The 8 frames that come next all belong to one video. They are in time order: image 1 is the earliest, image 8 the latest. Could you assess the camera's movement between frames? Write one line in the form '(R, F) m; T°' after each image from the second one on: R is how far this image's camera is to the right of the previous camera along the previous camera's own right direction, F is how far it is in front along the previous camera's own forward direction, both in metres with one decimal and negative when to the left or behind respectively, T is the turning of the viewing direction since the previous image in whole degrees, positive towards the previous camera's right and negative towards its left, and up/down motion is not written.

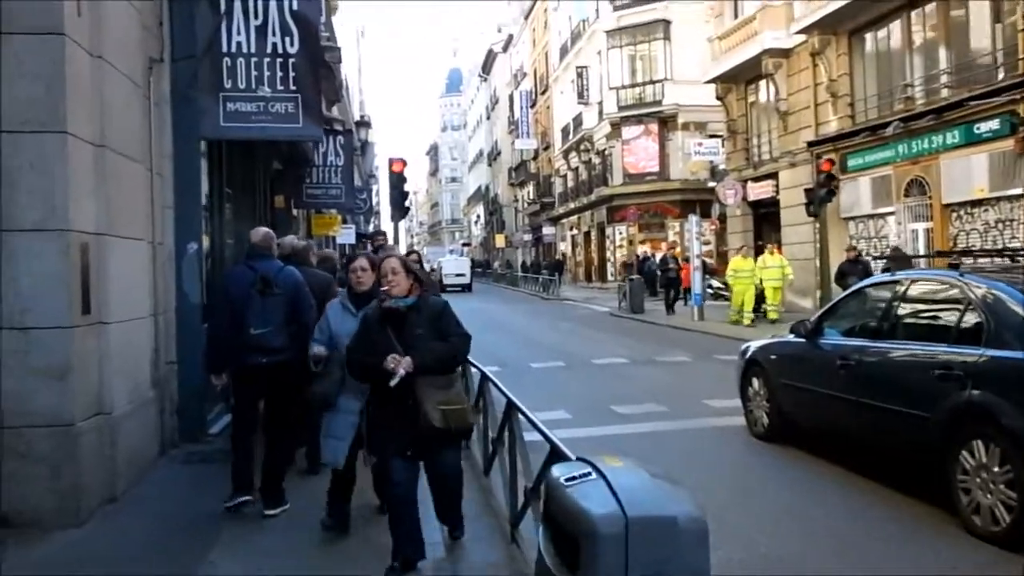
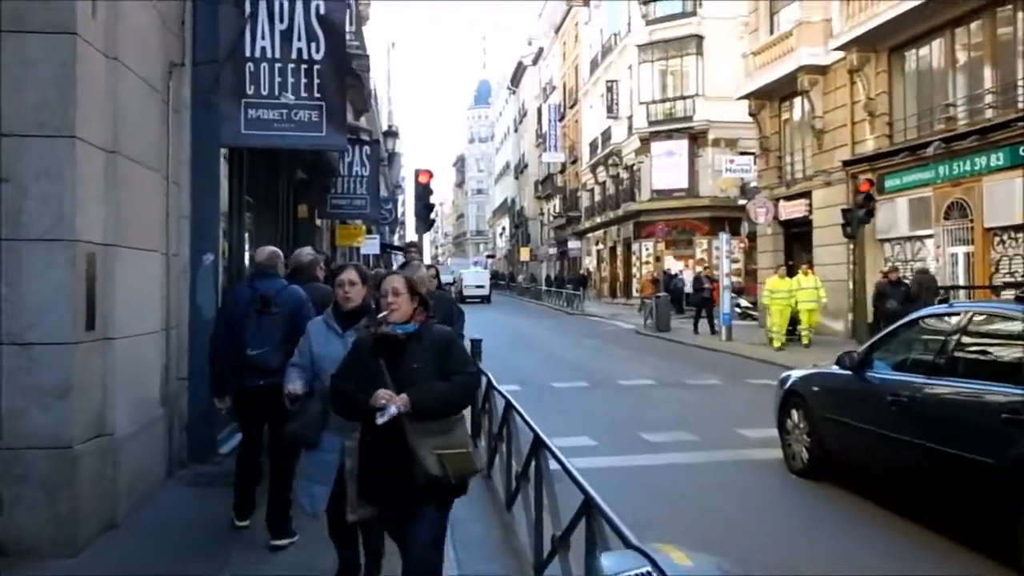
(-0.1, +0.6) m; -1°
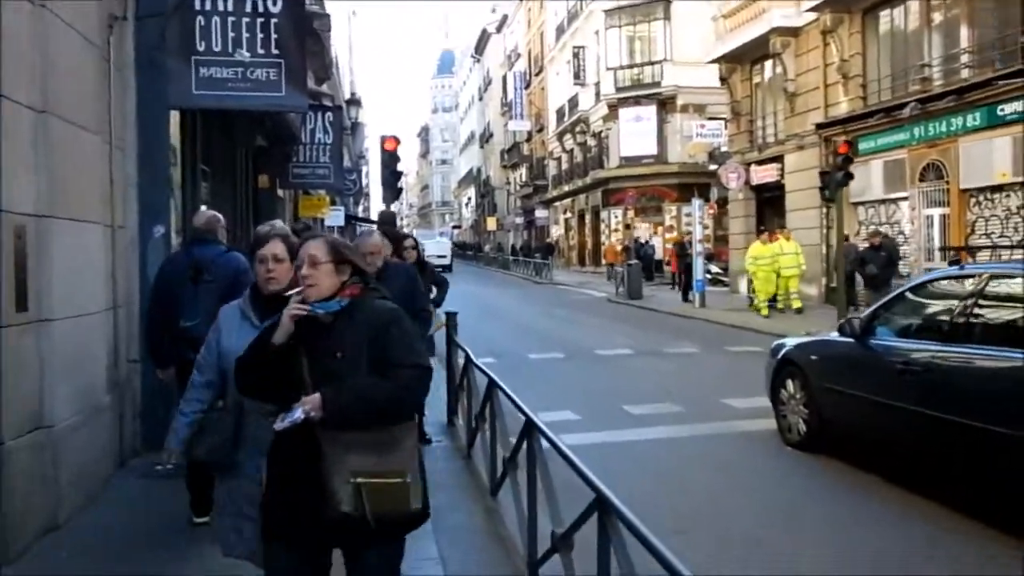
(-0.1, +0.7) m; +2°
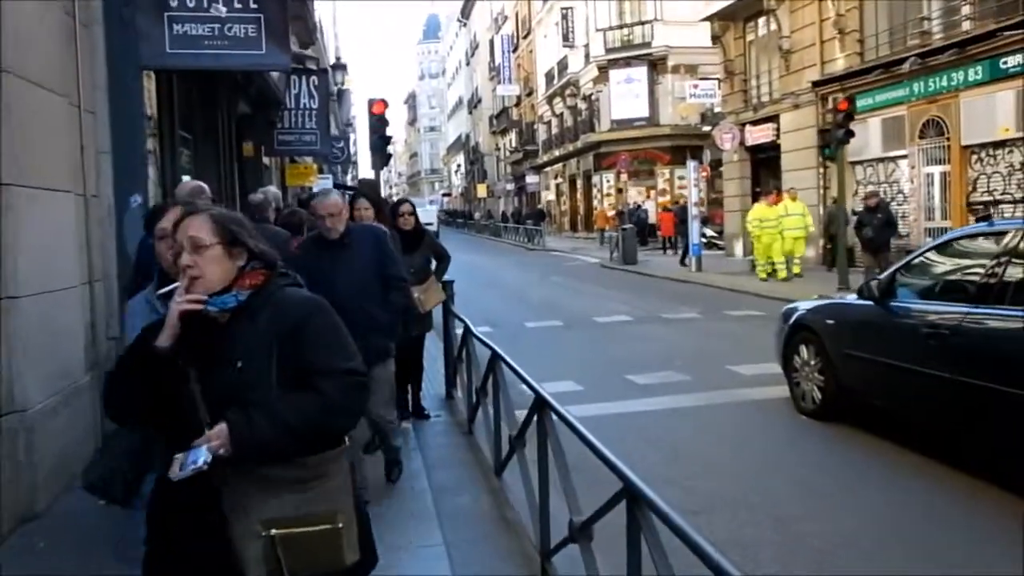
(-0.1, +0.5) m; +1°
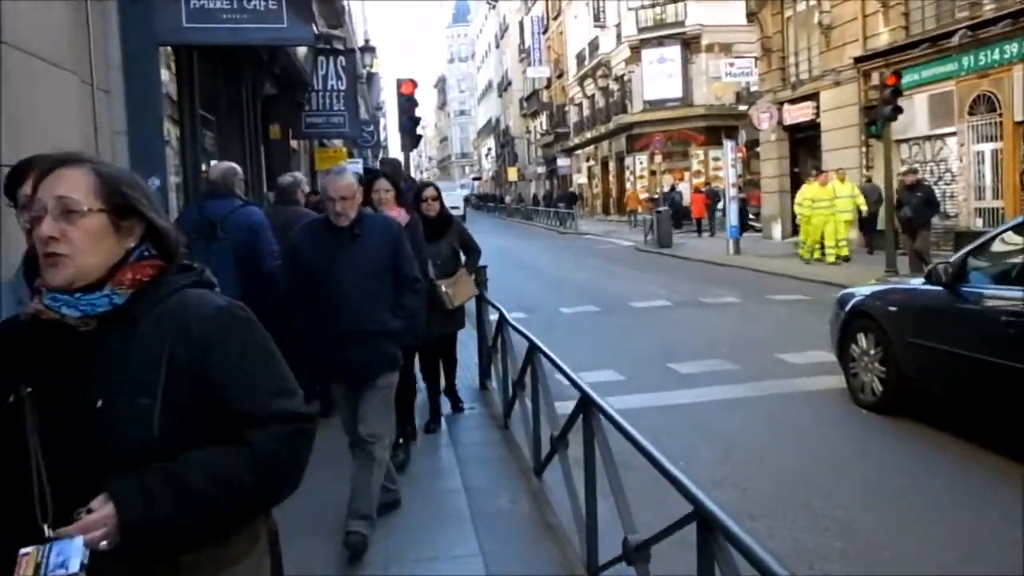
(-0.1, +0.6) m; -2°
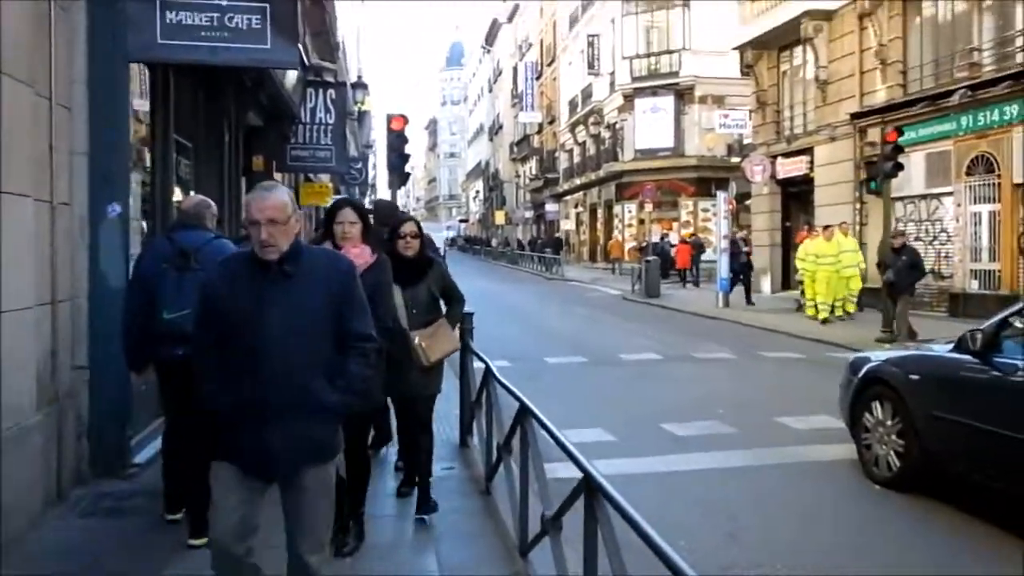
(-0.1, +0.7) m; +1°
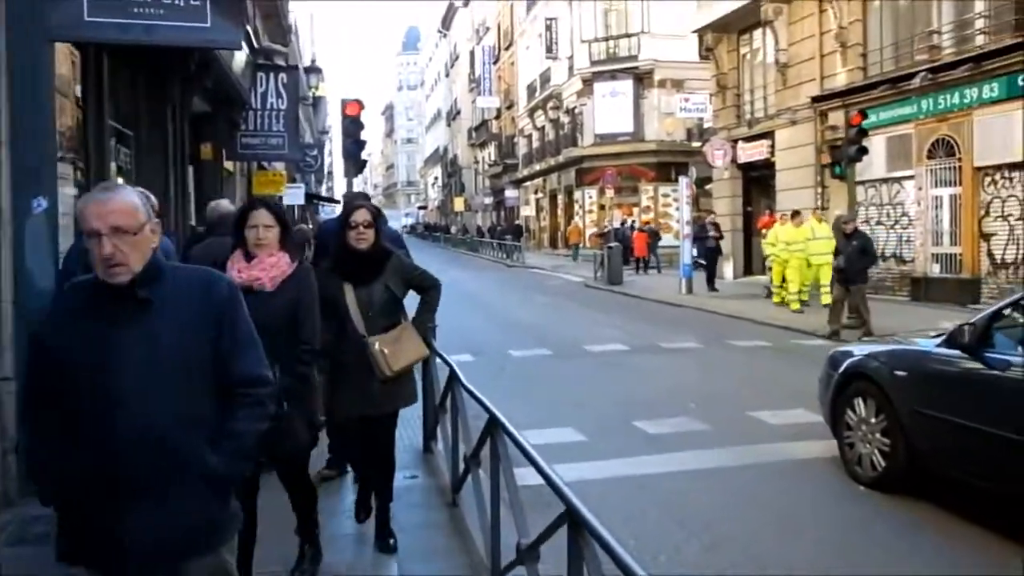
(0.0, +0.5) m; +2°
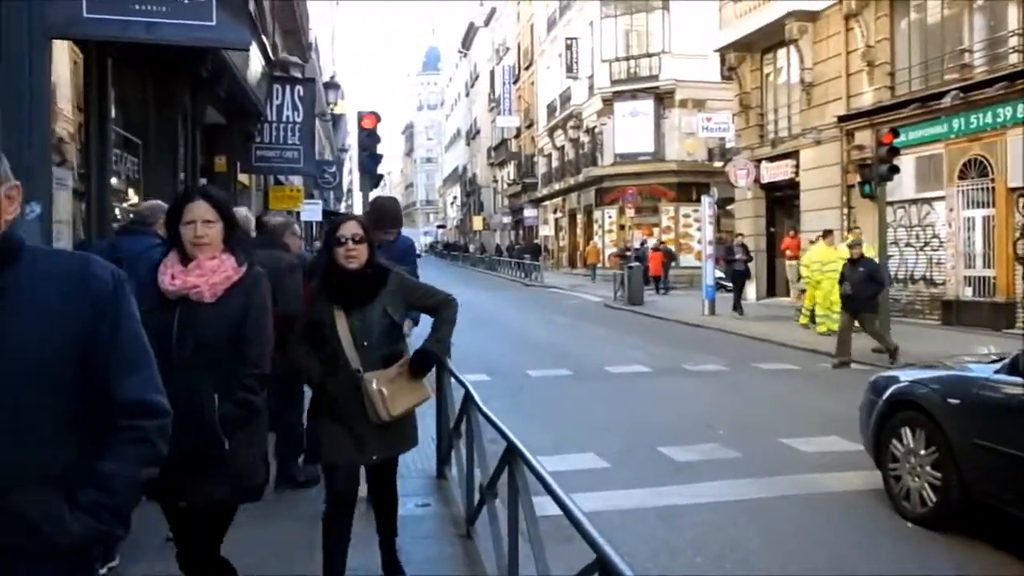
(0.0, +0.5) m; -1°
